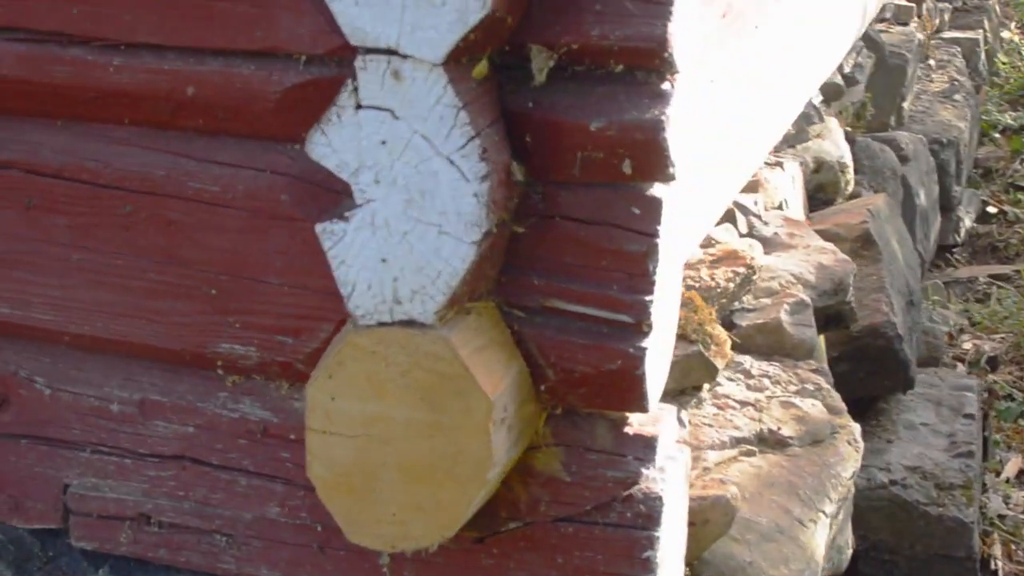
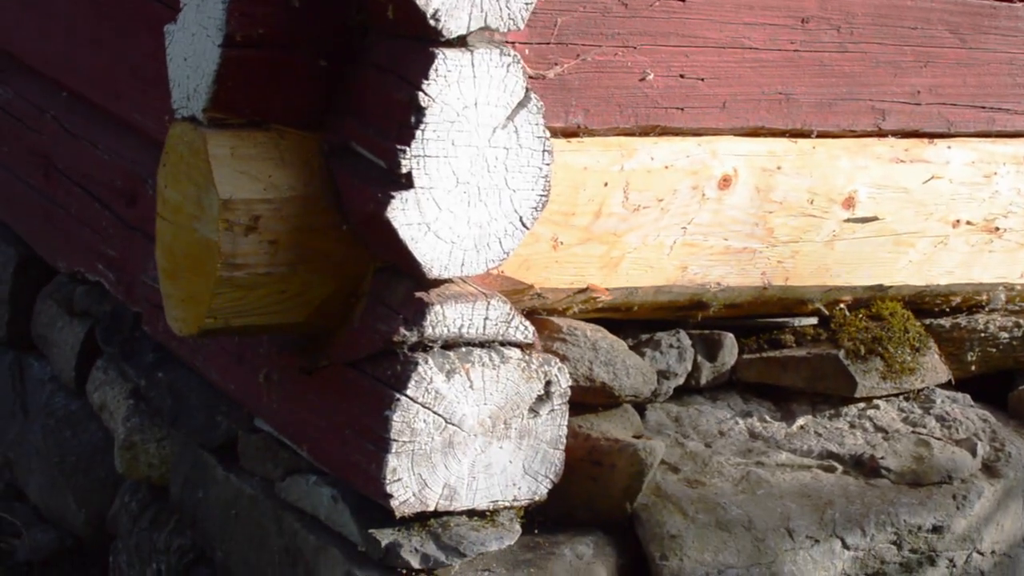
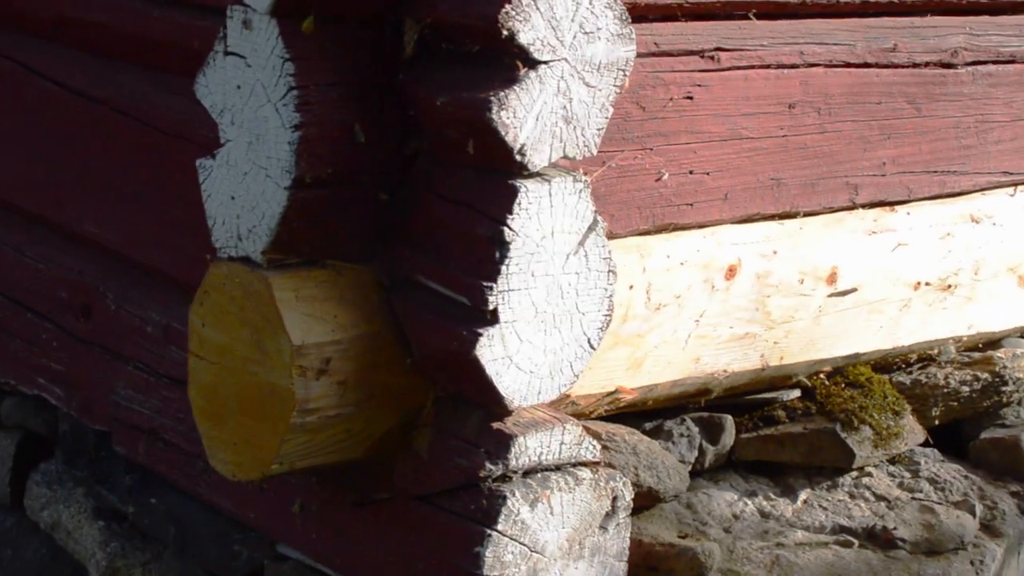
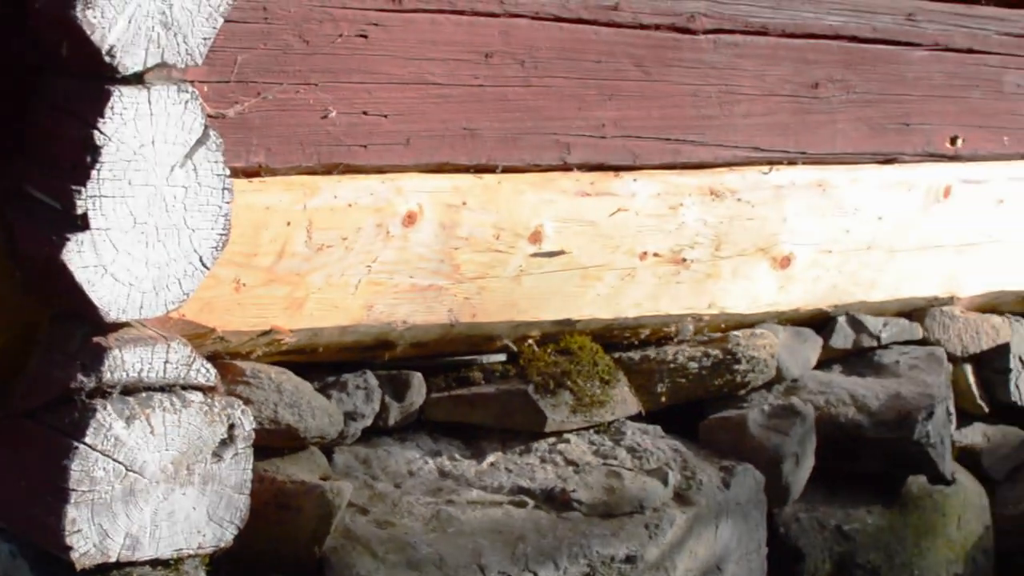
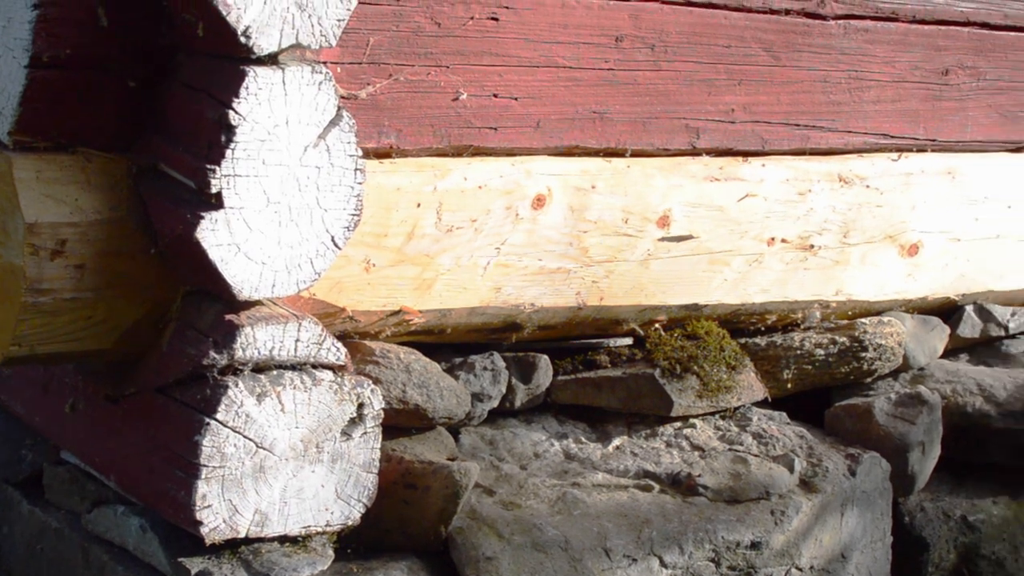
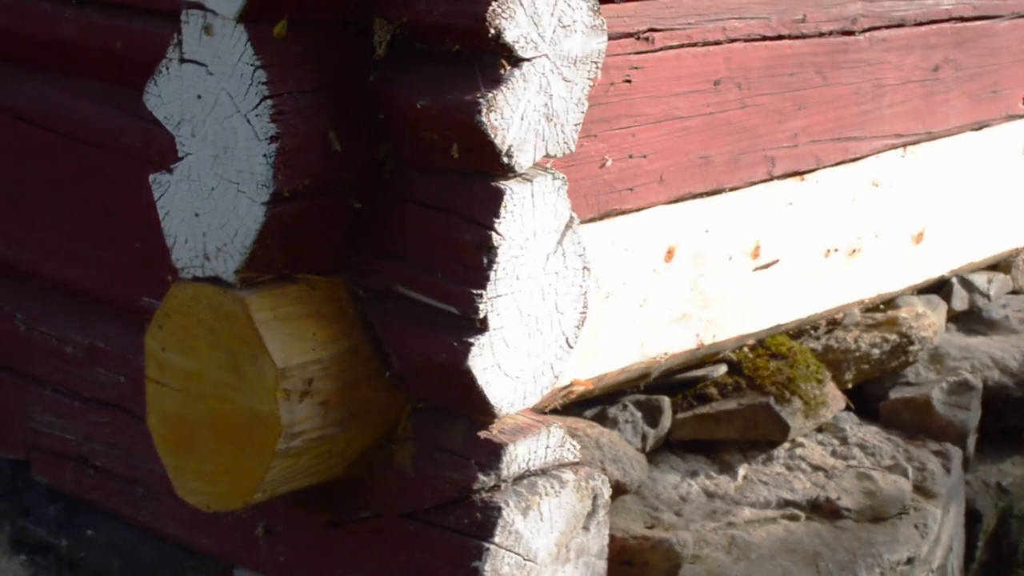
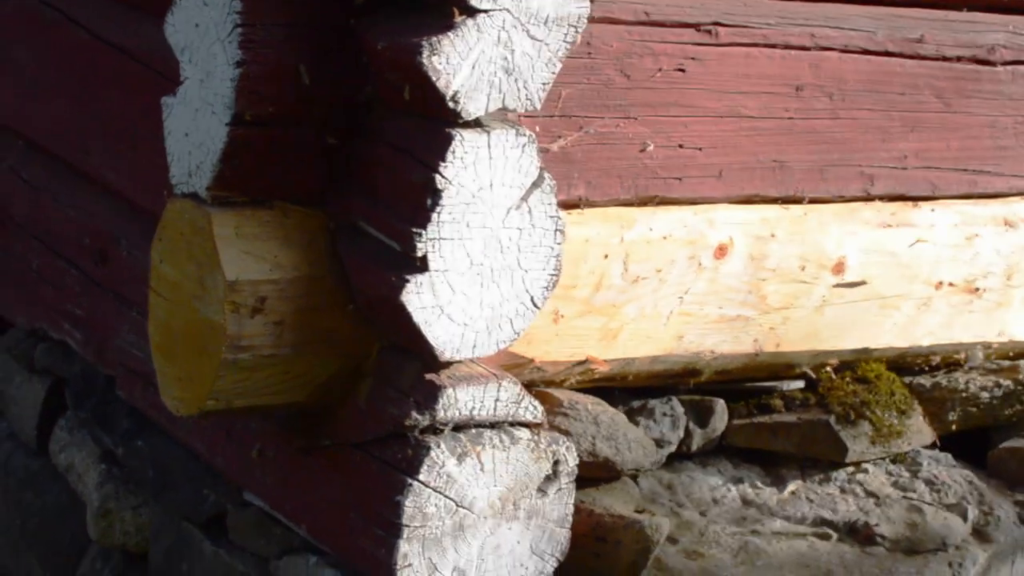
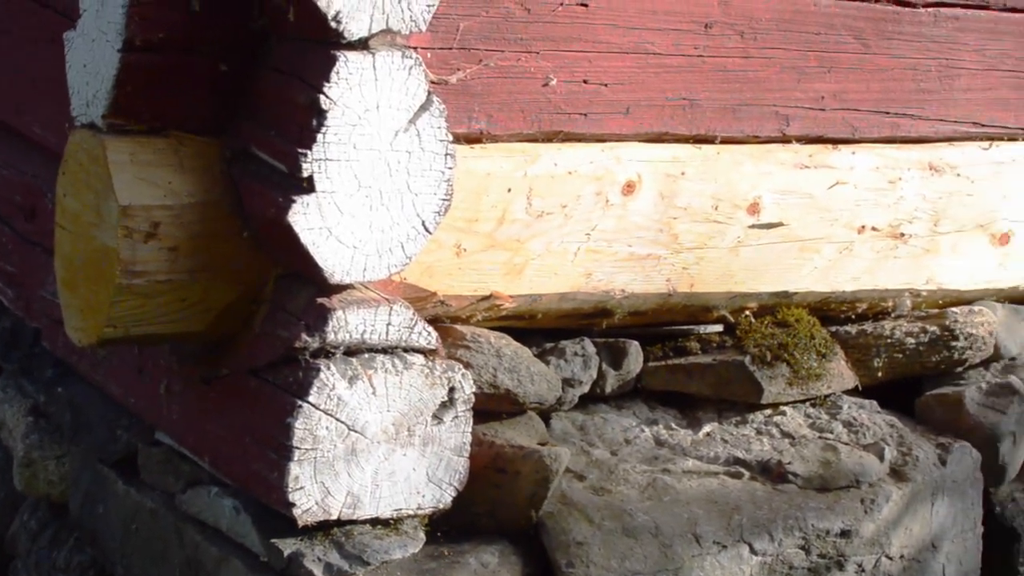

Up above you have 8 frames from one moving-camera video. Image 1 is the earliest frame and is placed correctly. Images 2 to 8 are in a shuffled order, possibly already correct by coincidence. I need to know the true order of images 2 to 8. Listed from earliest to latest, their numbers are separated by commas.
6, 3, 7, 2, 8, 5, 4
